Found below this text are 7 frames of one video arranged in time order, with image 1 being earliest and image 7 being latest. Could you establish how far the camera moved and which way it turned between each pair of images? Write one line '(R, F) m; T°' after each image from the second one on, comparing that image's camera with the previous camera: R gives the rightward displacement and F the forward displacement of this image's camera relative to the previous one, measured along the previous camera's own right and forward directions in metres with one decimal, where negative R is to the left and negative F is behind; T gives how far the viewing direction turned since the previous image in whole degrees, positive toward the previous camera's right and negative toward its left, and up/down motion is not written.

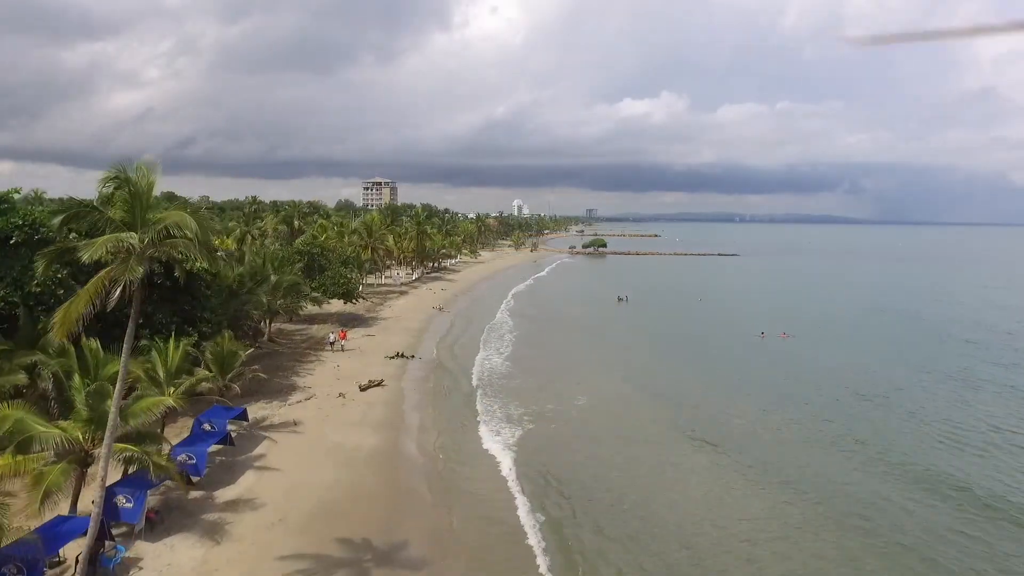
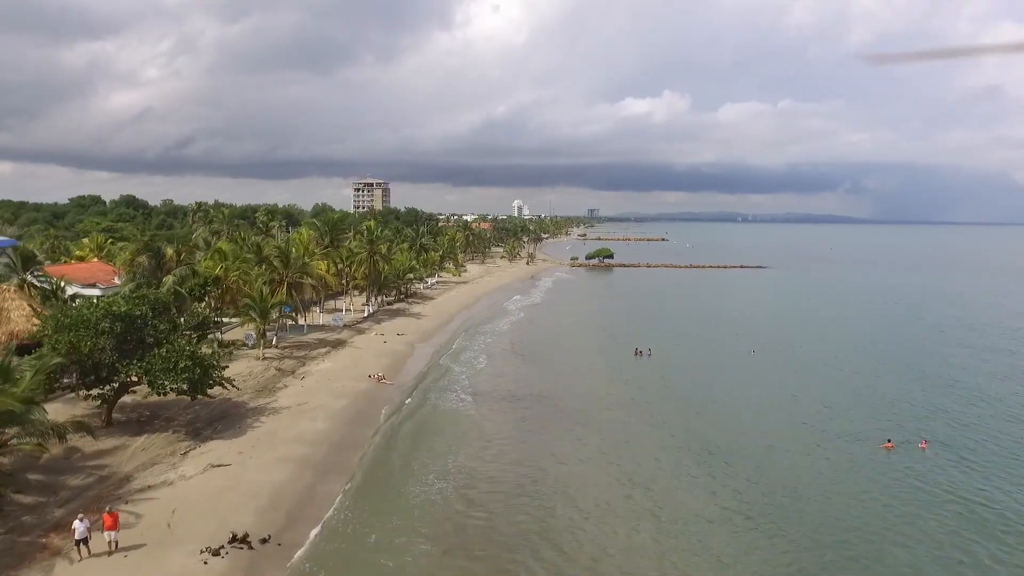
(+0.8, +12.3) m; 0°
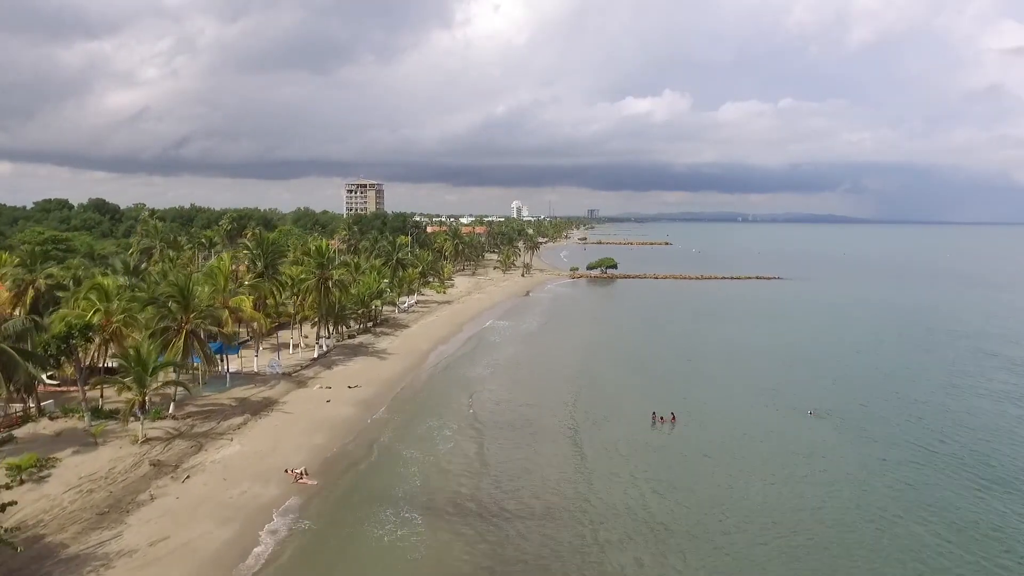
(+0.5, +7.8) m; 0°
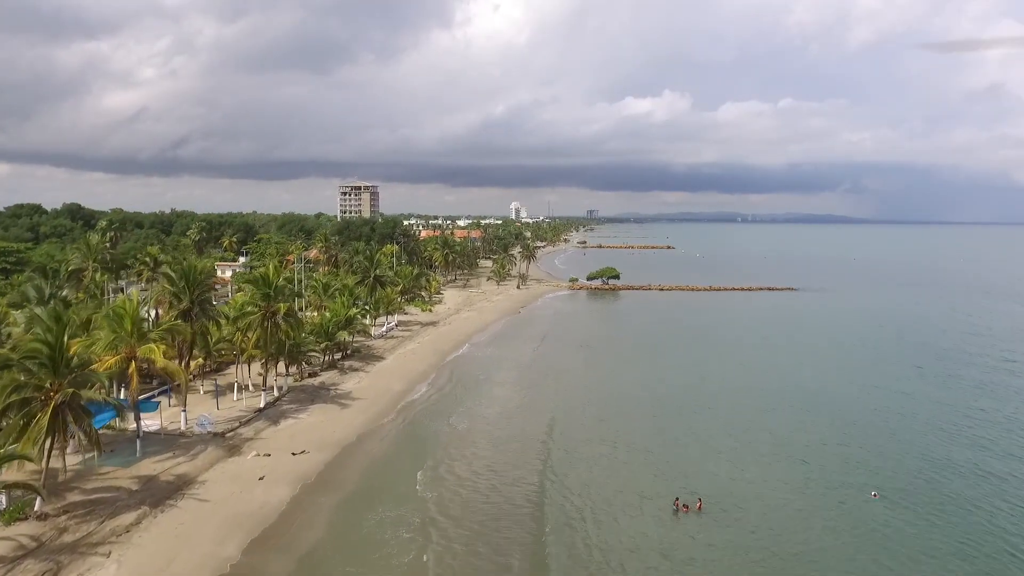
(+0.4, +5.7) m; 0°
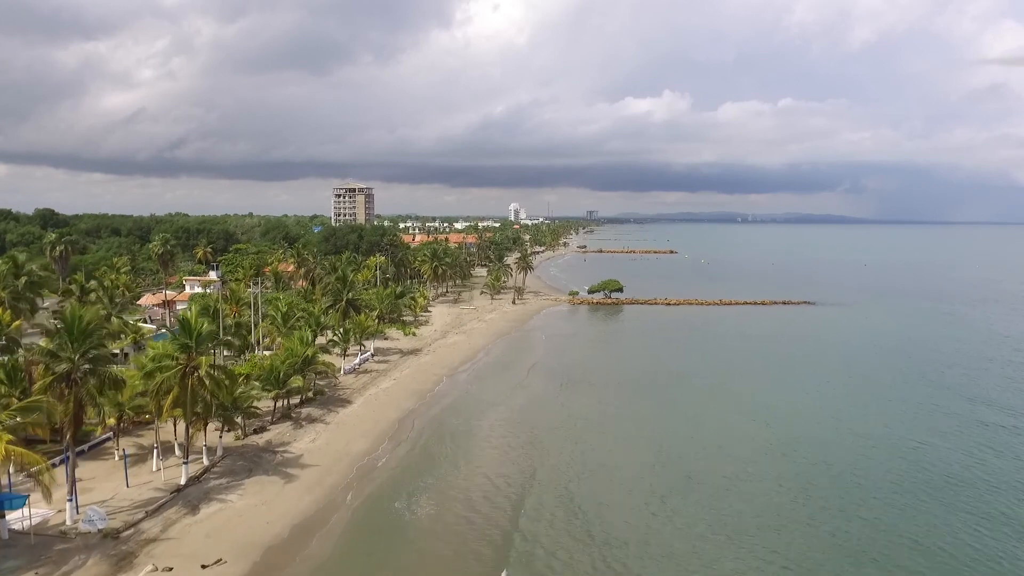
(+0.4, +5.6) m; 0°
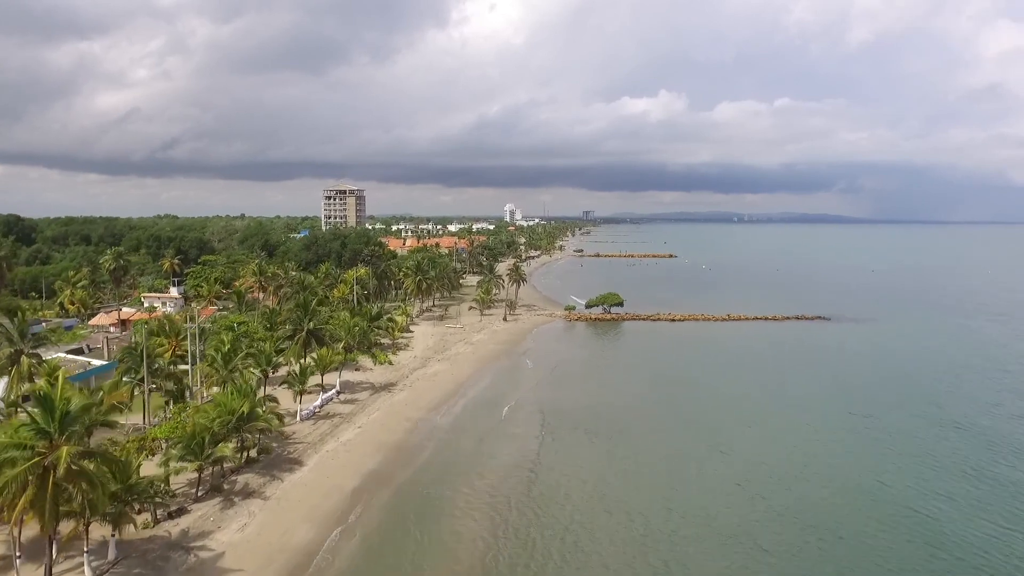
(+0.4, +5.7) m; 0°
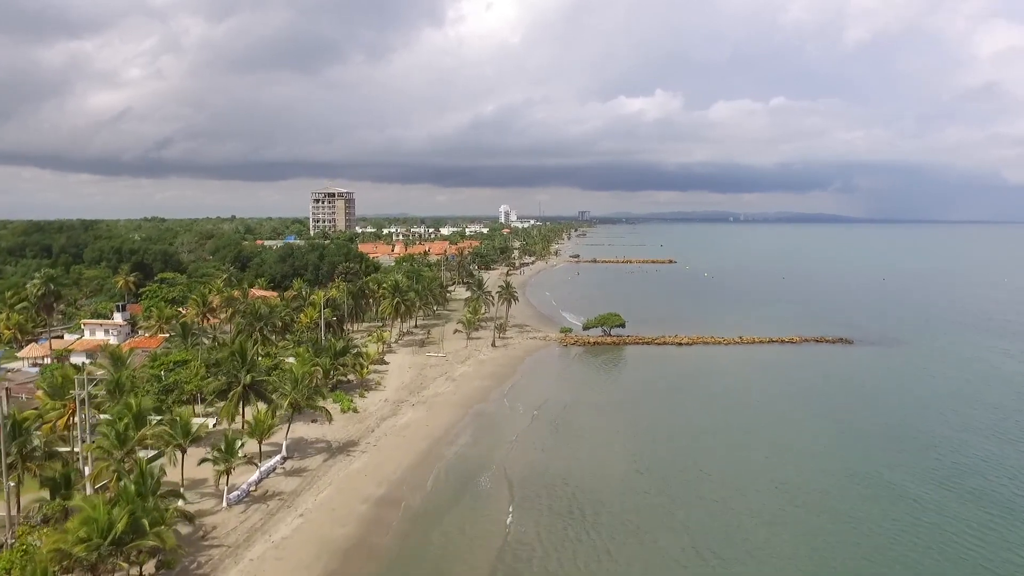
(+0.4, +6.6) m; 0°
